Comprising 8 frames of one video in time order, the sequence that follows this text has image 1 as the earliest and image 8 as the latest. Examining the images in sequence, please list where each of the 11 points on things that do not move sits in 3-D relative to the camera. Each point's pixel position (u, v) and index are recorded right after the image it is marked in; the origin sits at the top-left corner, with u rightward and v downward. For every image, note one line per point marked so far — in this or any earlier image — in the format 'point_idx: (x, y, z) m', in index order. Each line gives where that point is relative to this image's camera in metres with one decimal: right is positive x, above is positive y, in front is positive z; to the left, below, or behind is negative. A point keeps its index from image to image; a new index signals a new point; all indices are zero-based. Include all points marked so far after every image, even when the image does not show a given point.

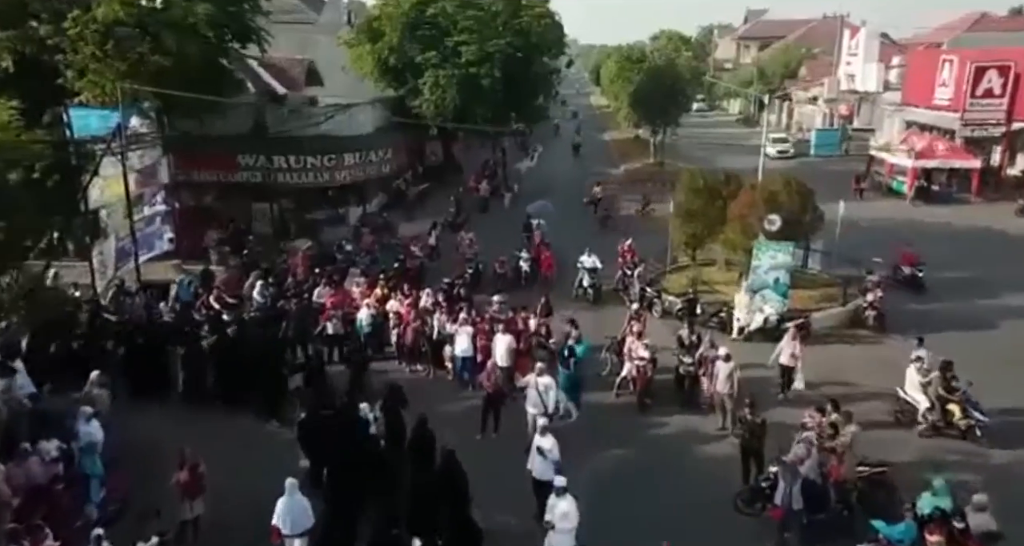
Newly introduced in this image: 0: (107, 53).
0: (-8.5, +4.4, +20.6) m
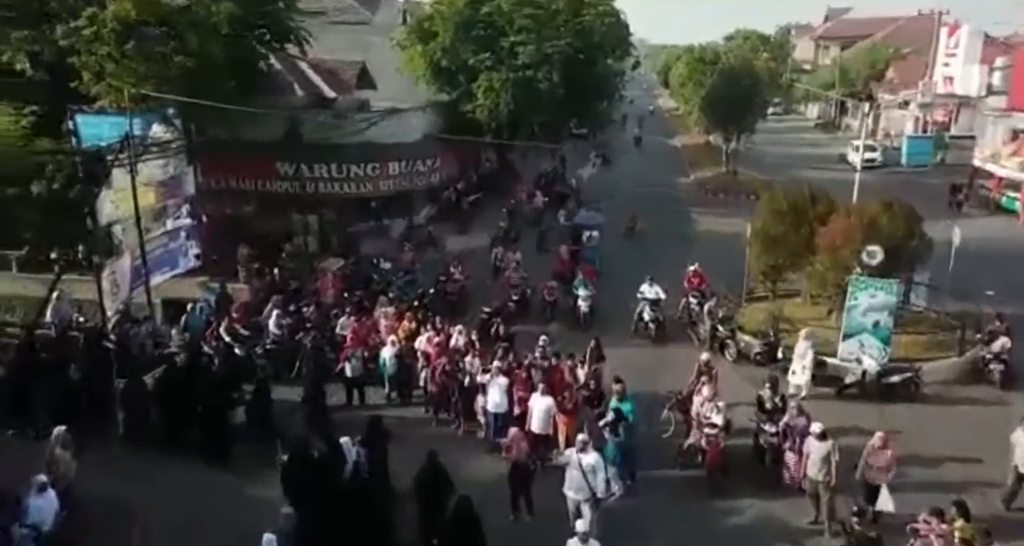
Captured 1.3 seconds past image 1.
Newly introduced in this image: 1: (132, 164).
0: (-7.4, +4.1, +19.1) m
1: (-6.5, +1.9, +16.8) m
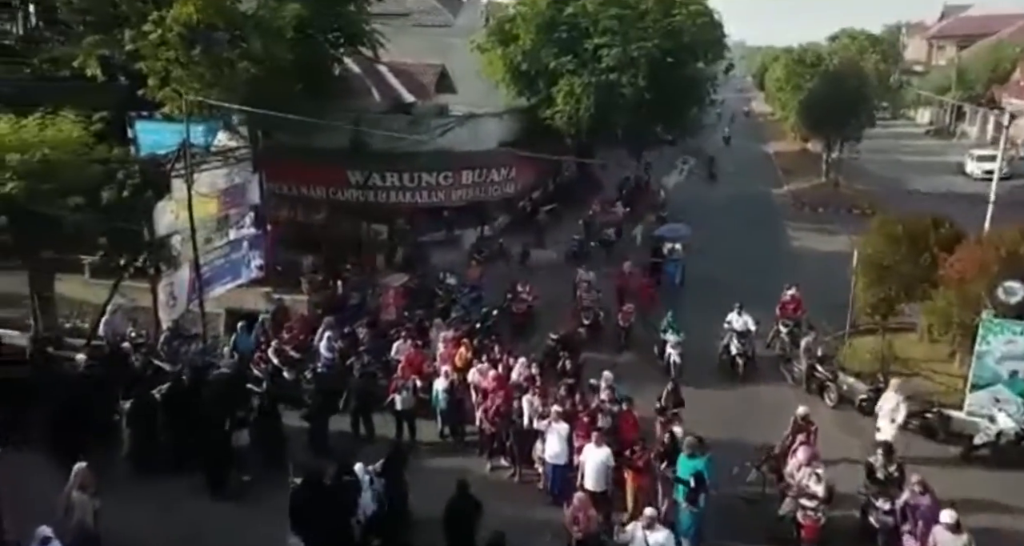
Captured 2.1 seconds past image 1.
0: (-6.0, +3.8, +18.3) m
1: (-5.3, +1.6, +16.0) m
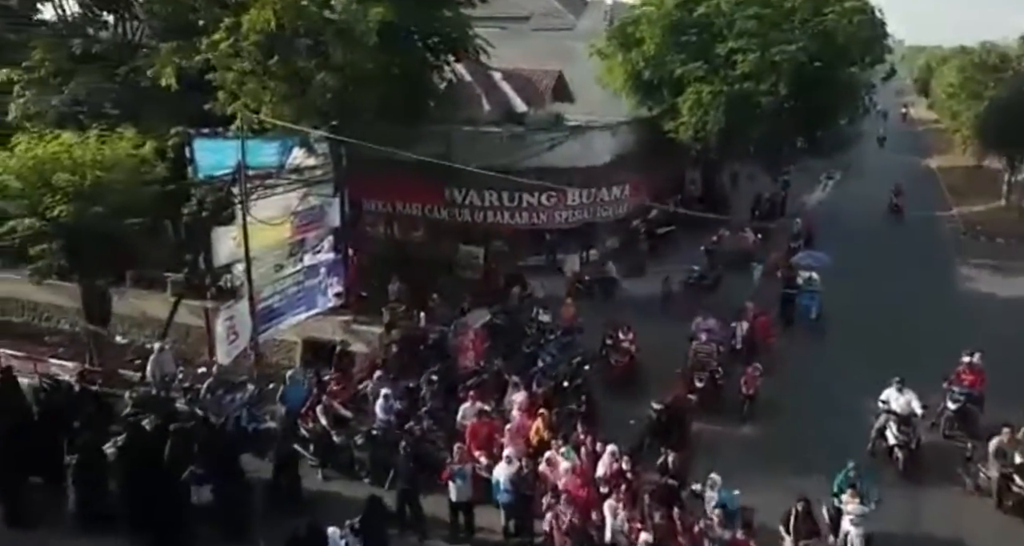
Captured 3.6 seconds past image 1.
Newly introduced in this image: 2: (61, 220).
0: (-4.1, +3.3, +16.5) m
1: (-3.8, +1.1, +14.0) m
2: (-6.7, +0.8, +14.6) m
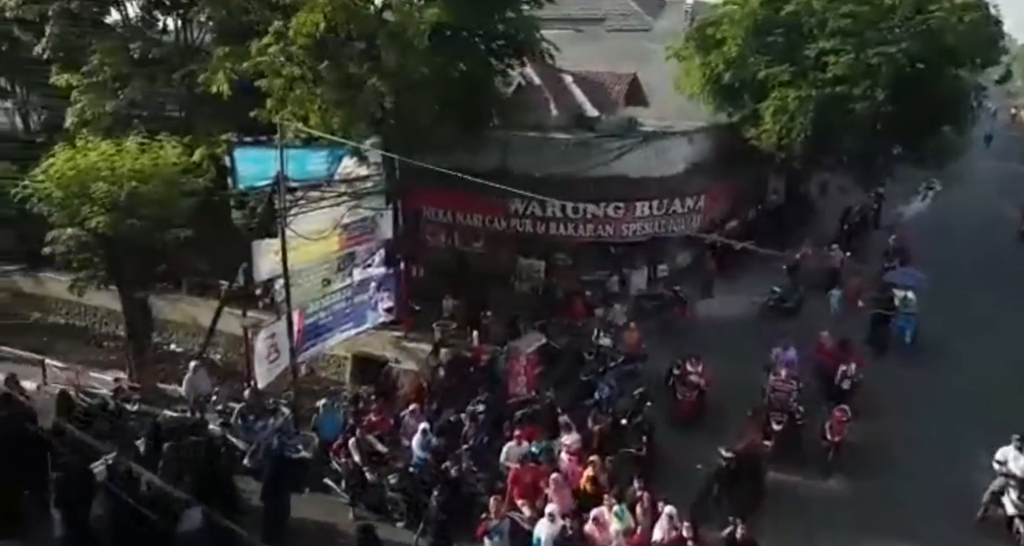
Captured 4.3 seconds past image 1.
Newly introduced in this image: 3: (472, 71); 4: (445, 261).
0: (-3.1, +3.1, +15.6) m
1: (-3.0, +0.9, +13.1) m
2: (-5.9, +0.6, +13.9) m
3: (-0.6, +3.6, +17.7) m
4: (-1.3, +0.2, +18.0) m
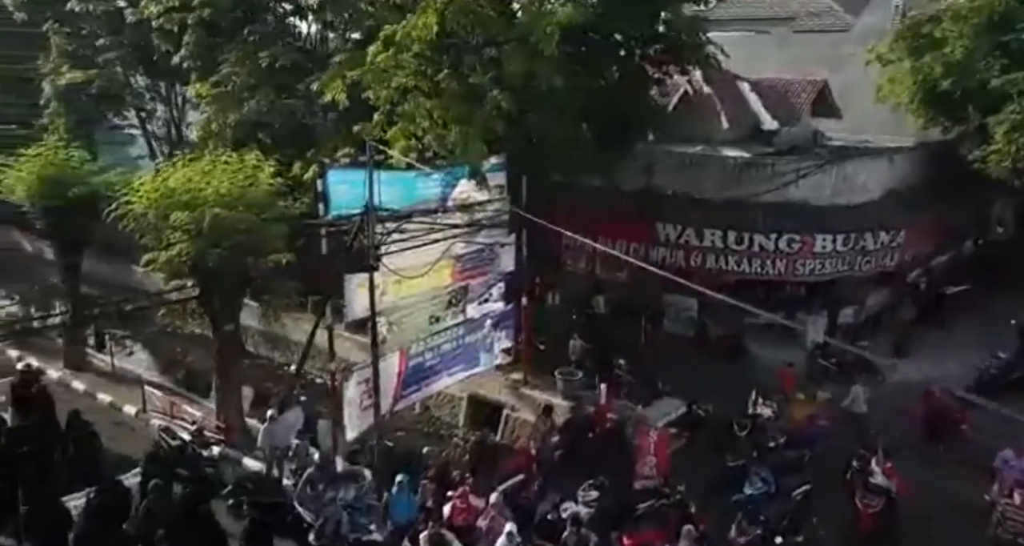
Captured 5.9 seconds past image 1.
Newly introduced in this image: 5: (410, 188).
0: (-1.1, +2.6, +13.5) m
1: (-1.5, +0.5, +11.1) m
2: (-4.2, +0.2, +12.4) m
3: (+1.8, +3.0, +15.2) m
4: (+1.0, -0.4, +15.6) m
5: (-1.3, +1.1, +12.5) m
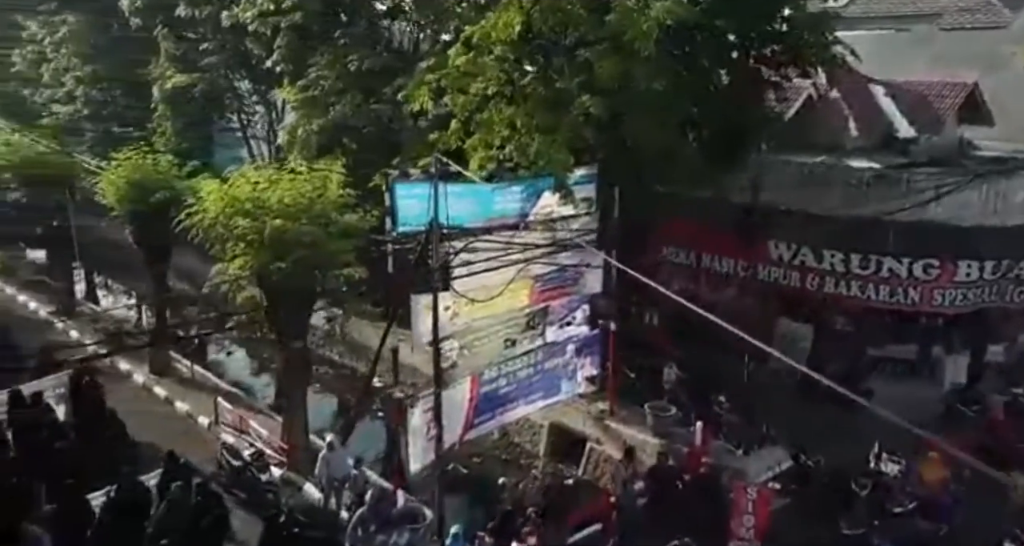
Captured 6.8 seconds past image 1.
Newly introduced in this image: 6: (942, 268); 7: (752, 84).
0: (+0.1, +2.4, +12.4) m
1: (-0.7, +0.2, +10.0) m
2: (-3.2, +0.1, +11.6) m
3: (+3.1, +2.6, +13.7) m
4: (+2.3, -0.7, +14.2) m
5: (-0.3, +0.8, +11.4) m
6: (+5.4, +0.1, +12.7) m
7: (+3.4, +2.7, +13.8) m
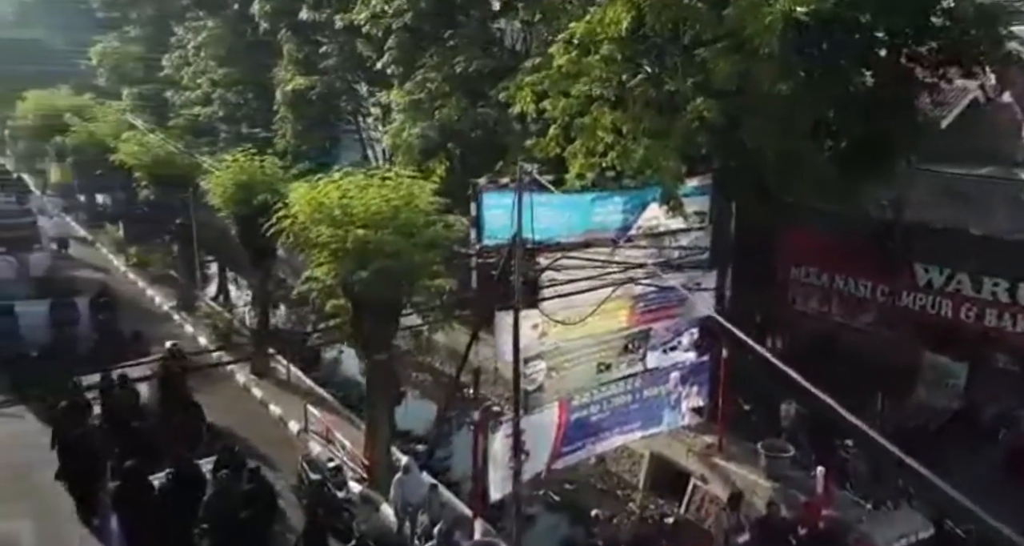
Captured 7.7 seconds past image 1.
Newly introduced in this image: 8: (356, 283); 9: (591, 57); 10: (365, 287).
0: (+1.3, +2.2, +11.4) m
1: (+0.2, +0.1, +9.1) m
2: (-2.1, 0.0, +11.0) m
3: (+4.5, +2.3, +12.3) m
4: (+3.7, -1.0, +12.9) m
5: (+0.8, +0.7, +10.4) m
6: (+6.6, -0.3, +11.0) m
7: (+4.8, +2.4, +12.4) m
8: (-1.7, -0.1, +11.0) m
9: (+1.0, +2.6, +11.4) m
10: (-1.6, -0.1, +11.0) m
